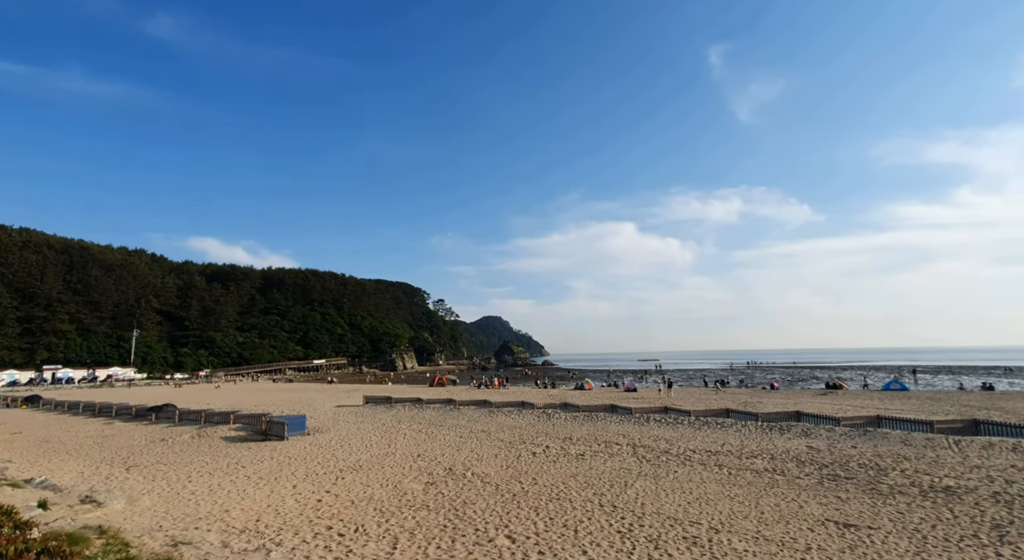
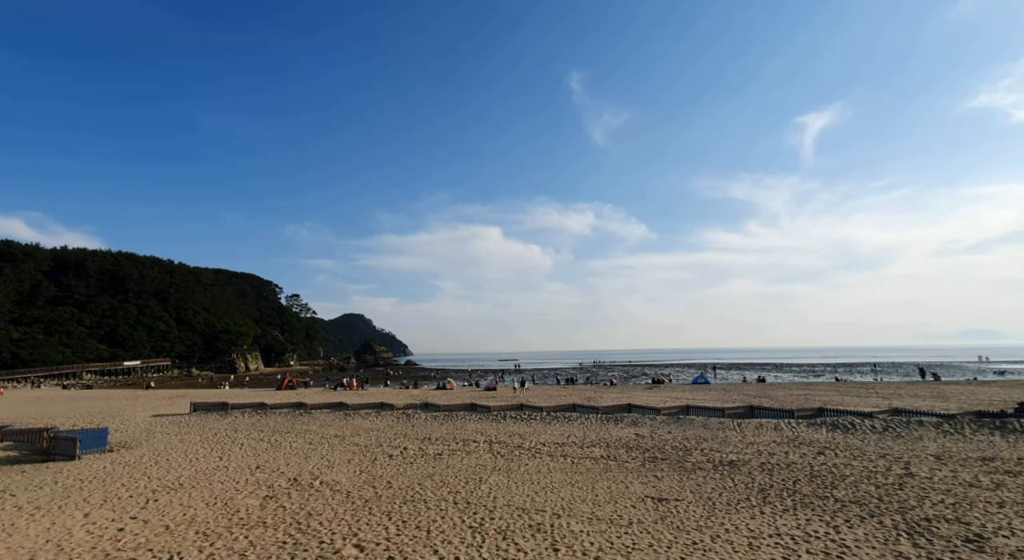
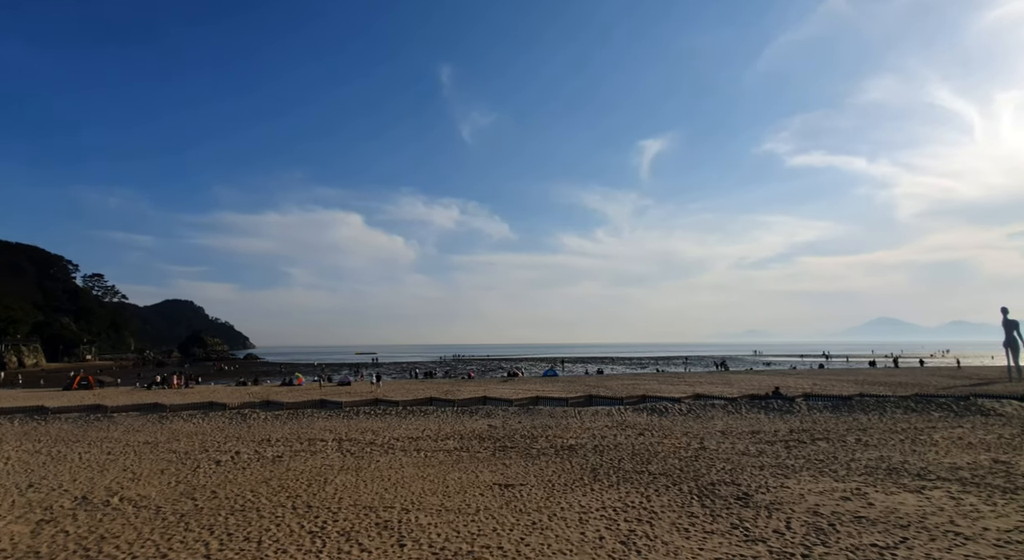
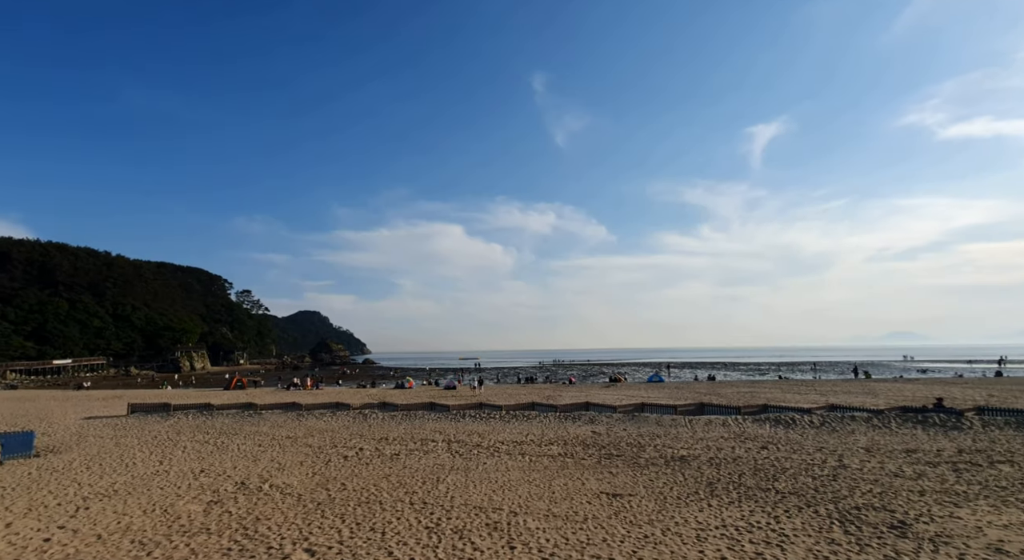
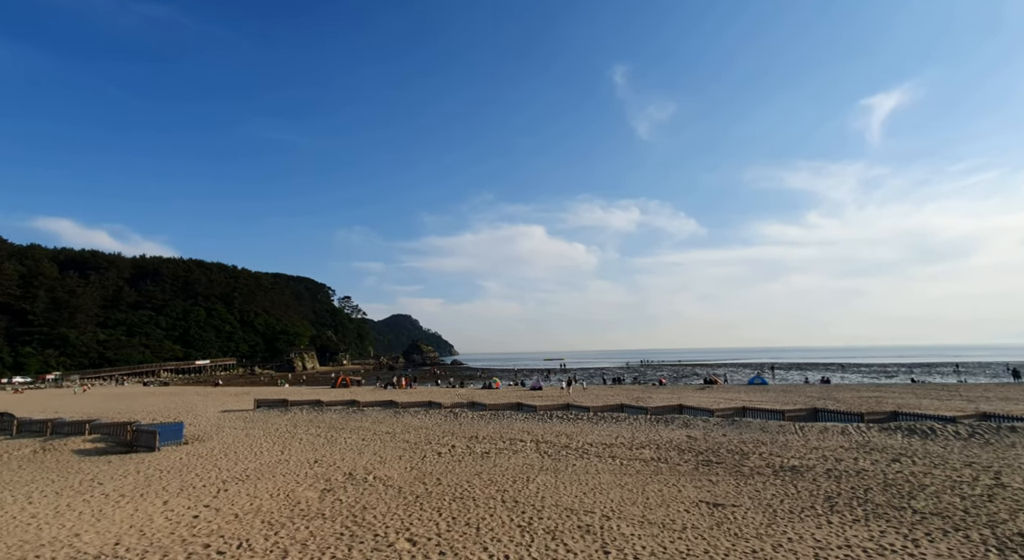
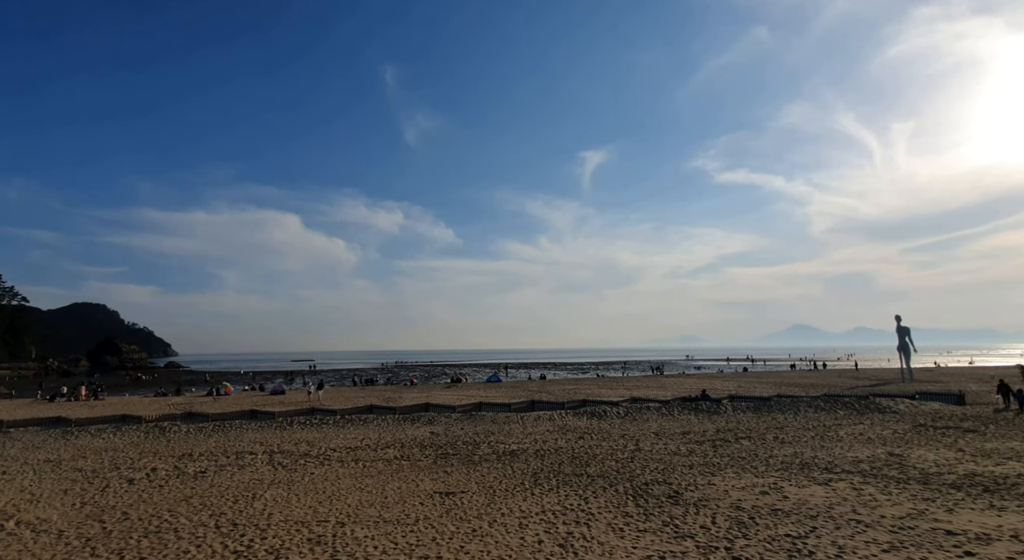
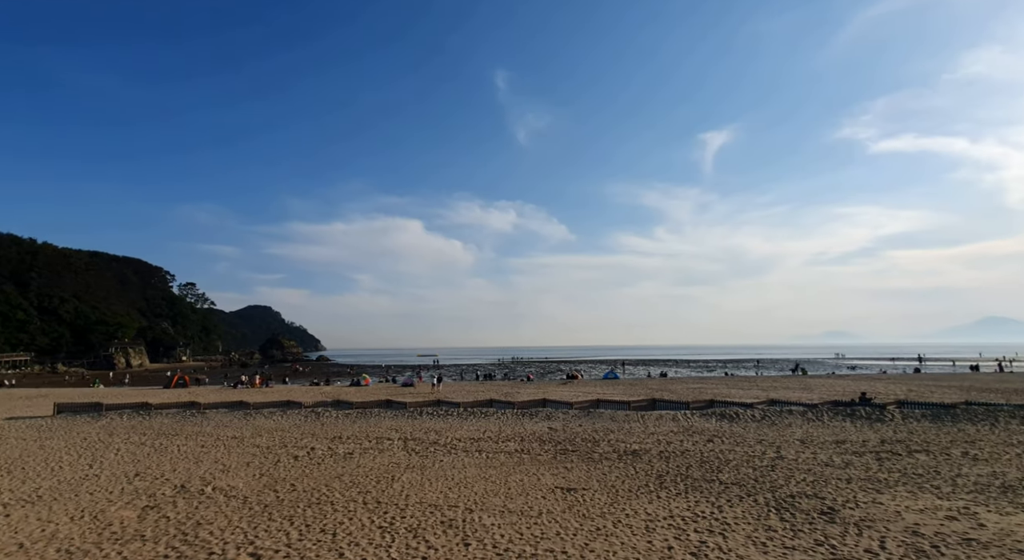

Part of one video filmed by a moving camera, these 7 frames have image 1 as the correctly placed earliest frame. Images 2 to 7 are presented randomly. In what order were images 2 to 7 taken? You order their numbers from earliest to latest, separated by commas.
5, 2, 4, 7, 3, 6
